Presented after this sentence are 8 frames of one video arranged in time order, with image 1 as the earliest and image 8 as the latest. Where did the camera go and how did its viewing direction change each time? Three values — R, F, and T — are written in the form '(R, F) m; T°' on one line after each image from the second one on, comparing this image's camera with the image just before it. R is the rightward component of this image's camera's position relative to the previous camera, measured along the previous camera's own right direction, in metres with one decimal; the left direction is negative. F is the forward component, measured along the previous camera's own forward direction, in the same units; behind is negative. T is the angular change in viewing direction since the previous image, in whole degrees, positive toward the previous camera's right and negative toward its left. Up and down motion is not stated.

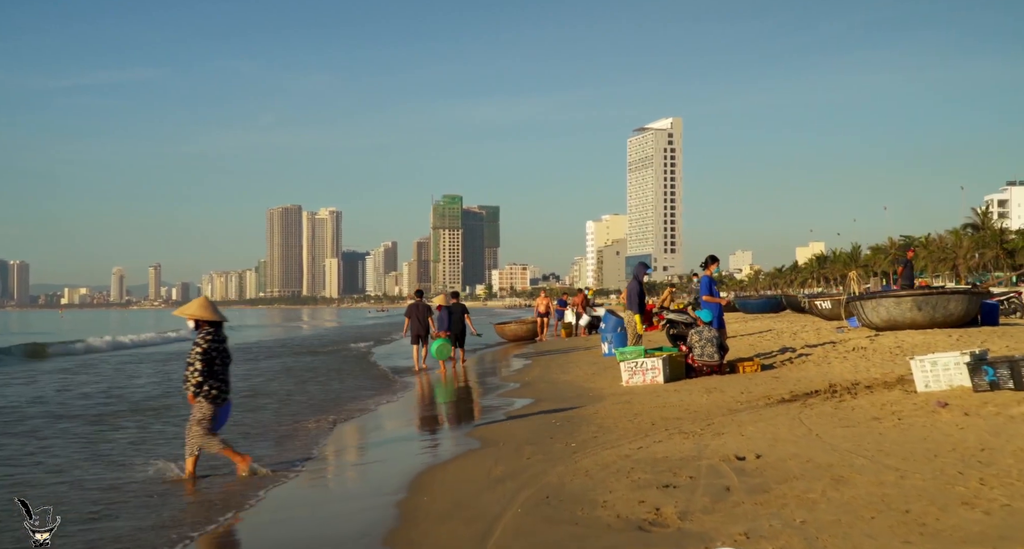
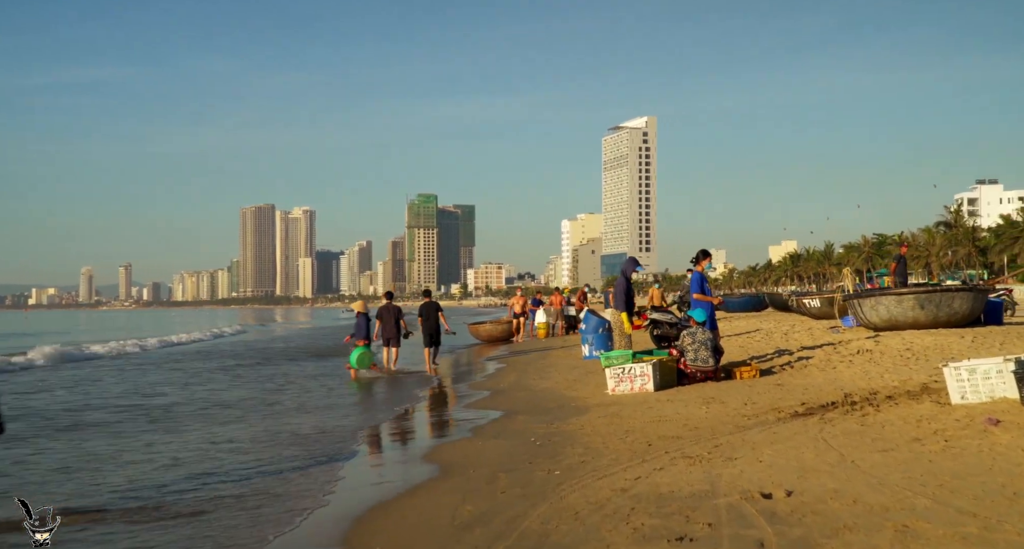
(0.0, +1.3) m; +2°
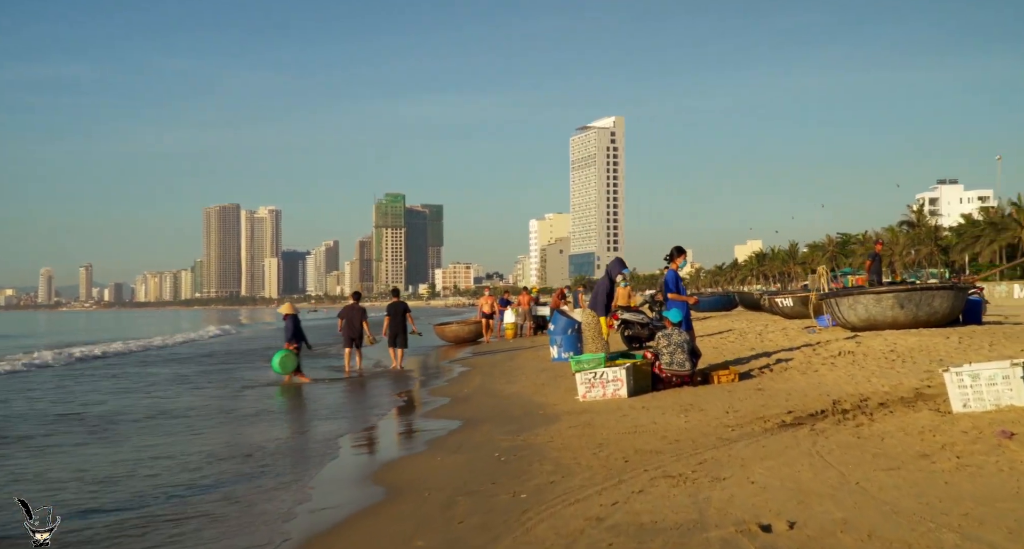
(+0.1, +0.8) m; +2°
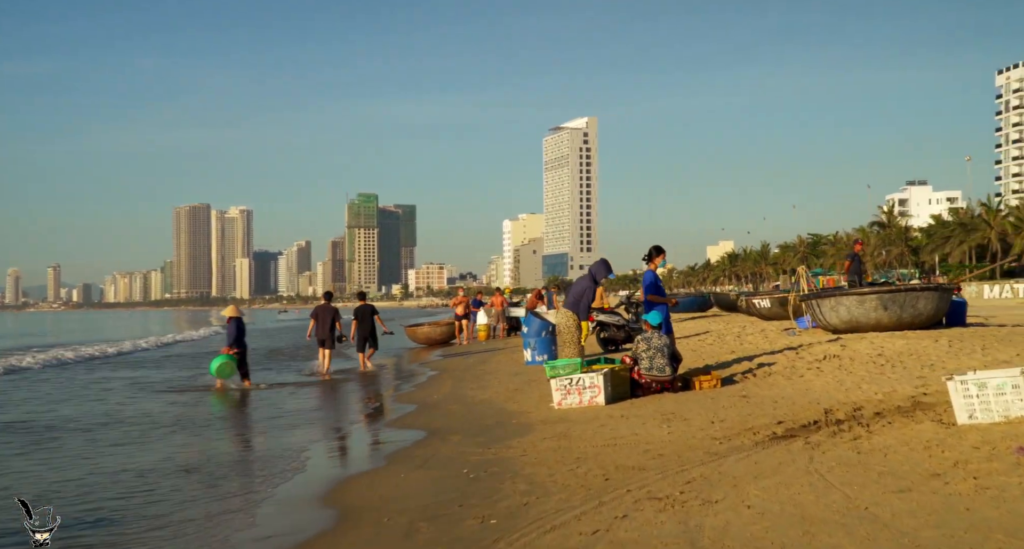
(0.0, +0.6) m; +2°
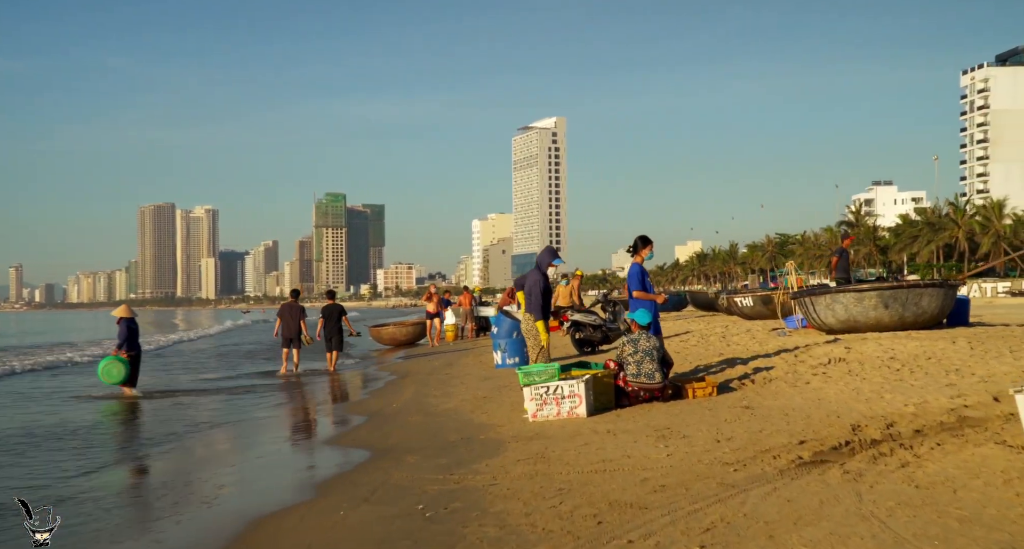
(0.0, +1.3) m; +2°
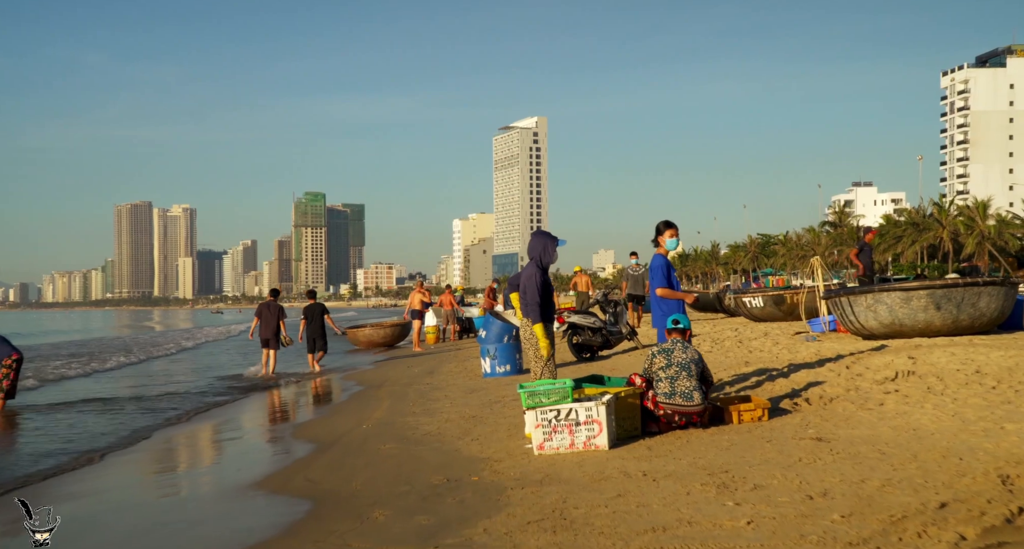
(-0.2, +1.9) m; +1°
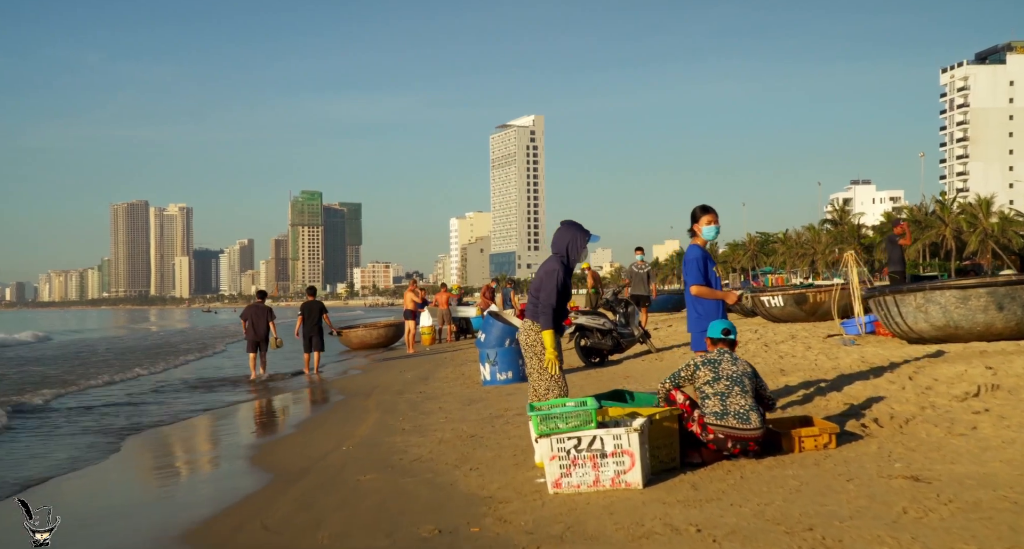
(-0.1, +1.4) m; 0°
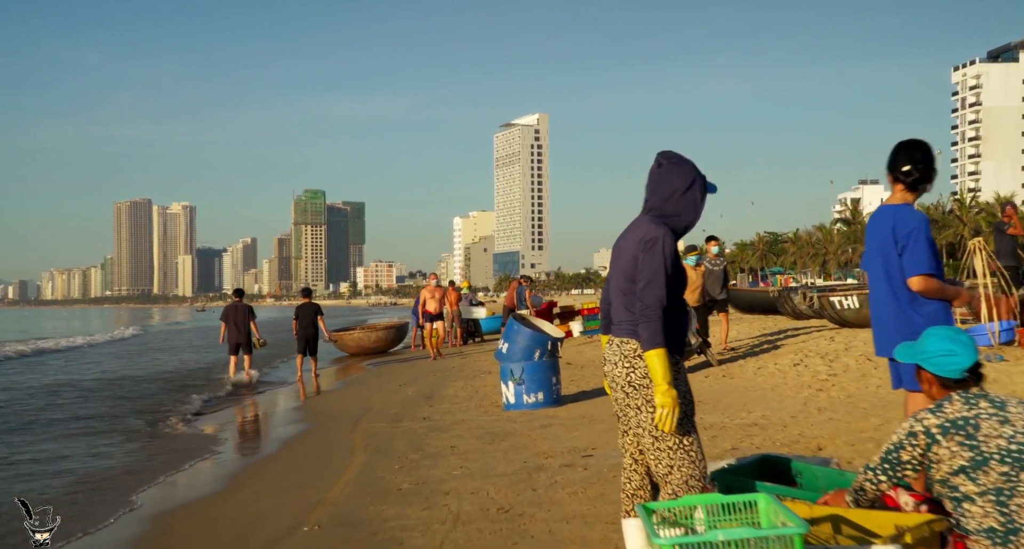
(-0.4, +2.8) m; 0°
